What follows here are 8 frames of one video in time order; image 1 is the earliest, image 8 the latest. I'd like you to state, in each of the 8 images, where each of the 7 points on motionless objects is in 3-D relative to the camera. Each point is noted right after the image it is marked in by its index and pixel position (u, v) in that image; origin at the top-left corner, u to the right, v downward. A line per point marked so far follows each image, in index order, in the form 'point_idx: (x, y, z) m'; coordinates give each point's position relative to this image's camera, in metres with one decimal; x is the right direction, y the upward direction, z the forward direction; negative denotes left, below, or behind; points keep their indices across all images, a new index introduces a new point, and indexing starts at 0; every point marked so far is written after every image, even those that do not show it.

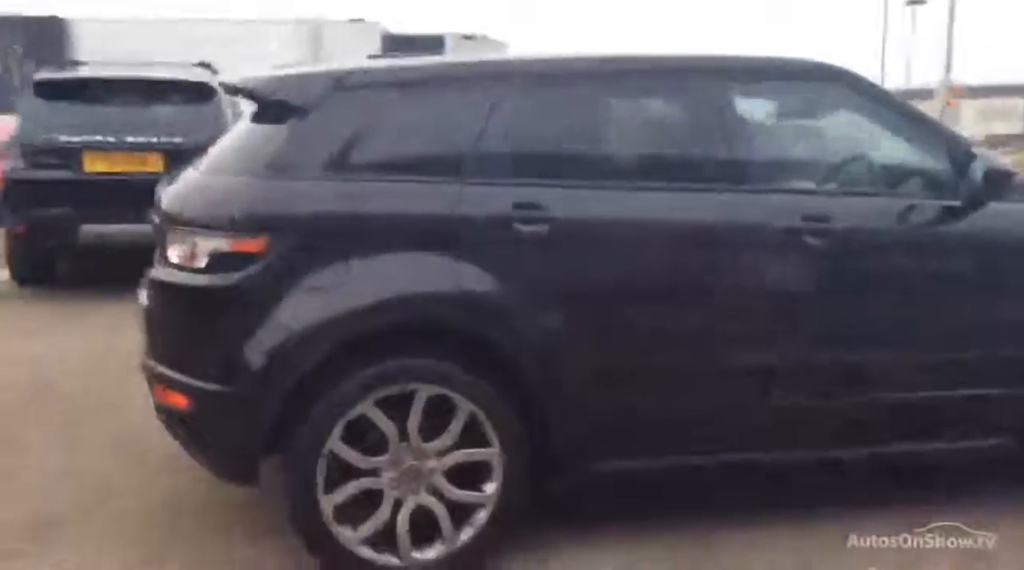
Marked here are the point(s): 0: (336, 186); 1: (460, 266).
0: (-0.6, +0.3, +3.1) m
1: (-0.2, +0.1, +3.1) m
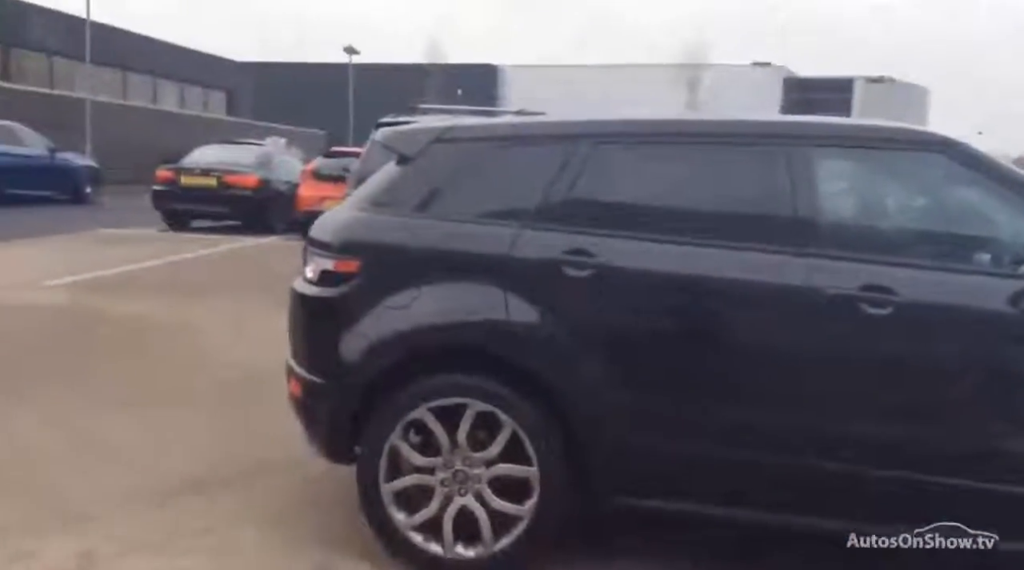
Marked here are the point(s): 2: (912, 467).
0: (-0.4, +0.2, +3.7) m
1: (0.0, 0.0, +3.5) m
2: (+1.4, -0.6, +3.3) m
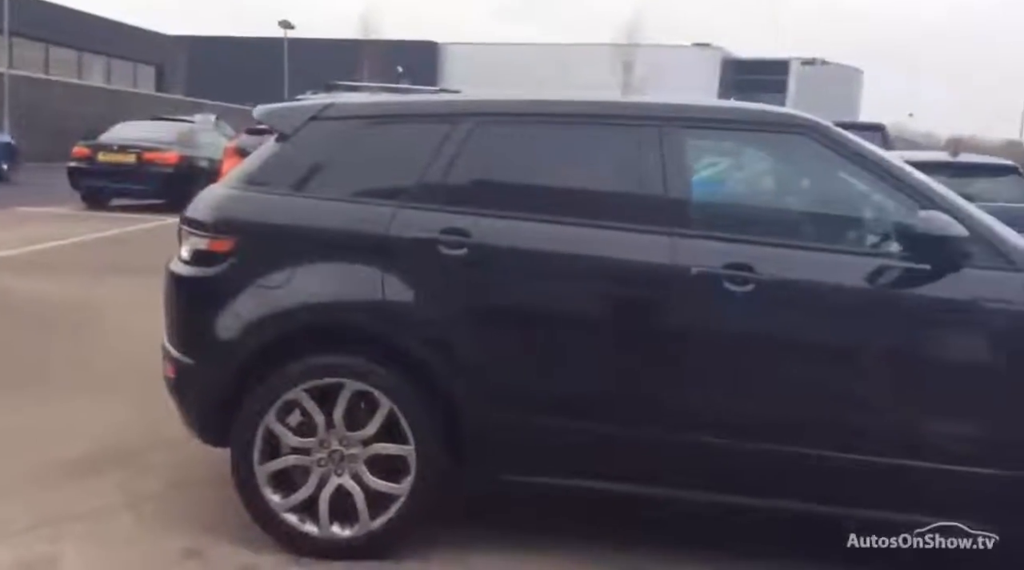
0: (-0.8, +0.3, +3.7) m
1: (-0.4, 0.0, +3.5) m
2: (+0.9, -0.5, +3.4) m
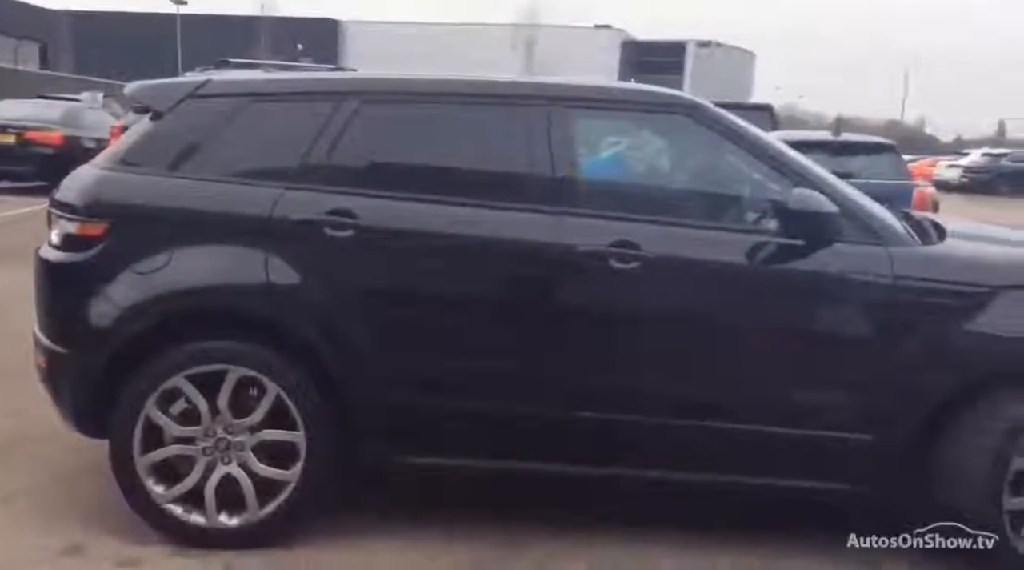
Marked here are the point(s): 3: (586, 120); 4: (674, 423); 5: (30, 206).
0: (-1.2, +0.4, +3.5) m
1: (-0.8, +0.1, +3.4) m
2: (+0.5, -0.5, +3.4) m
3: (+0.3, +0.6, +3.6) m
4: (+0.6, -0.5, +3.4) m
5: (-7.1, +1.2, +14.5) m
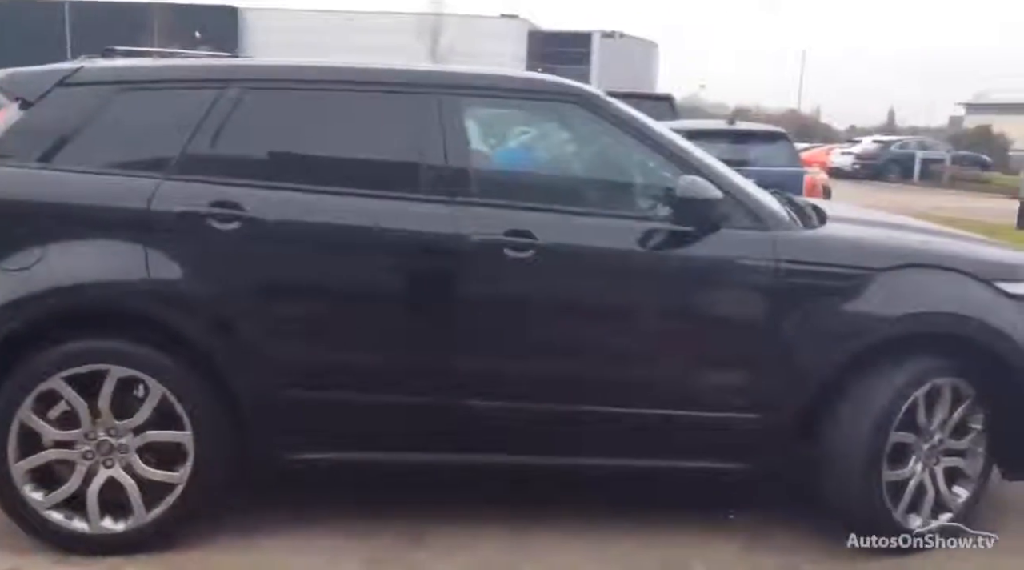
0: (-1.6, +0.4, +3.4) m
1: (-1.2, +0.1, +3.3) m
2: (+0.2, -0.4, +3.4) m
3: (-0.1, +0.6, +3.6) m
4: (+0.2, -0.4, +3.4) m
5: (-8.5, +1.2, +13.7) m
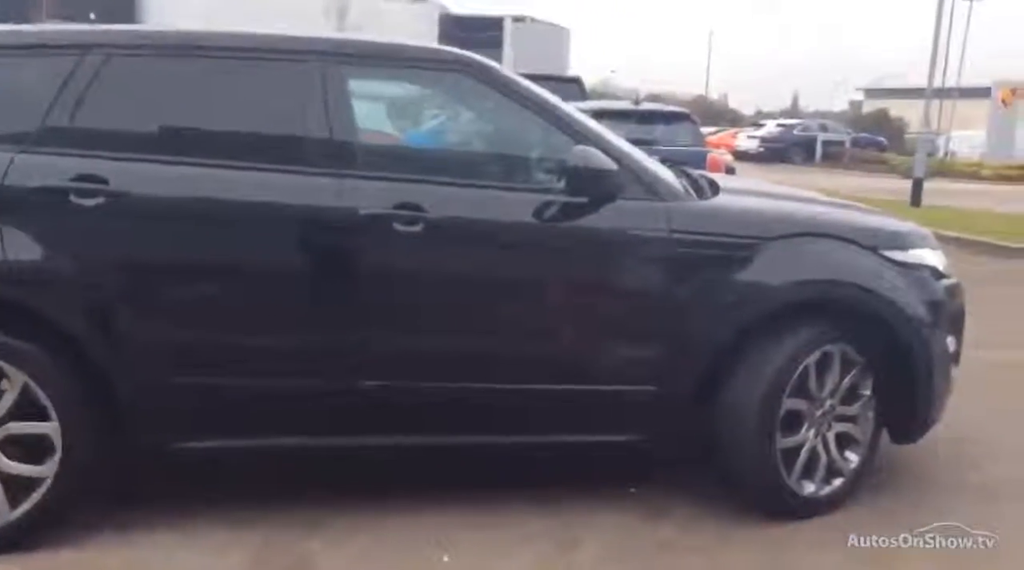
0: (-2.0, +0.4, +3.1) m
1: (-1.6, +0.2, +3.1) m
2: (-0.2, -0.3, +3.3) m
3: (-0.5, +0.7, +3.4) m
4: (-0.2, -0.4, +3.3) m
5: (-9.7, +1.2, +12.8) m
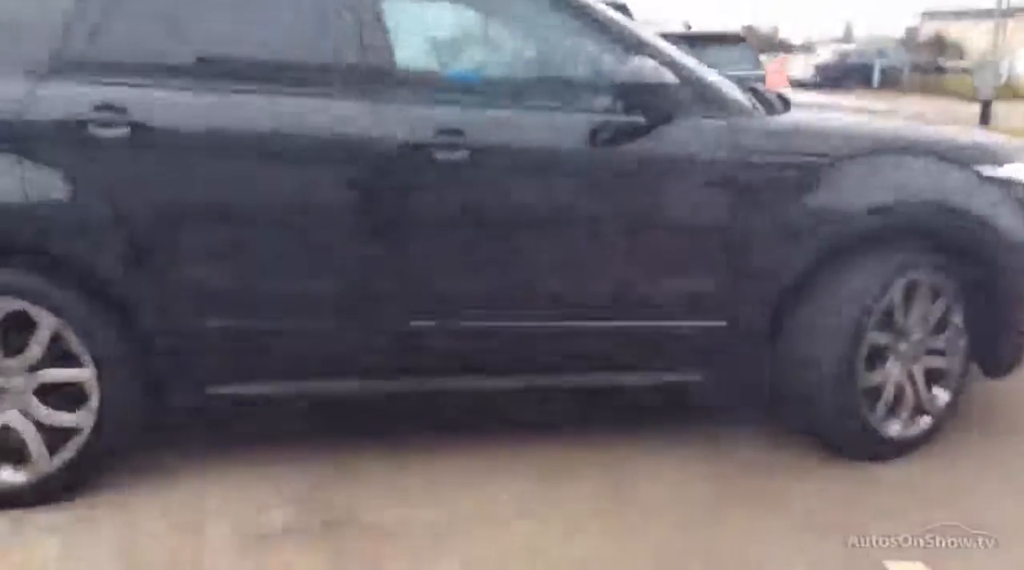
0: (-1.8, +0.6, +2.9) m
1: (-1.4, +0.3, +2.9) m
2: (0.0, -0.1, +3.1) m
3: (-0.3, +0.9, +3.2) m
4: (0.0, -0.1, +3.1) m
5: (-9.1, +1.8, +13.0) m
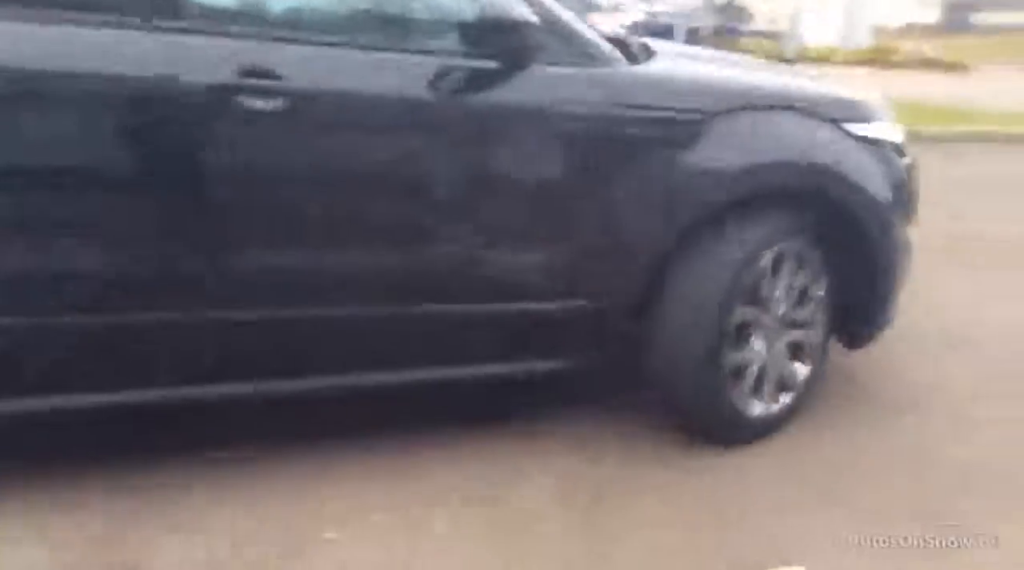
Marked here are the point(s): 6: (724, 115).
0: (-2.2, +0.6, +2.1) m
1: (-1.8, +0.4, +2.2) m
2: (-0.5, 0.0, +2.7) m
3: (-0.8, +1.0, +2.6) m
4: (-0.4, -0.1, +2.7) m
5: (-11.3, +2.2, +10.5) m
6: (+0.6, +0.5, +2.9) m
